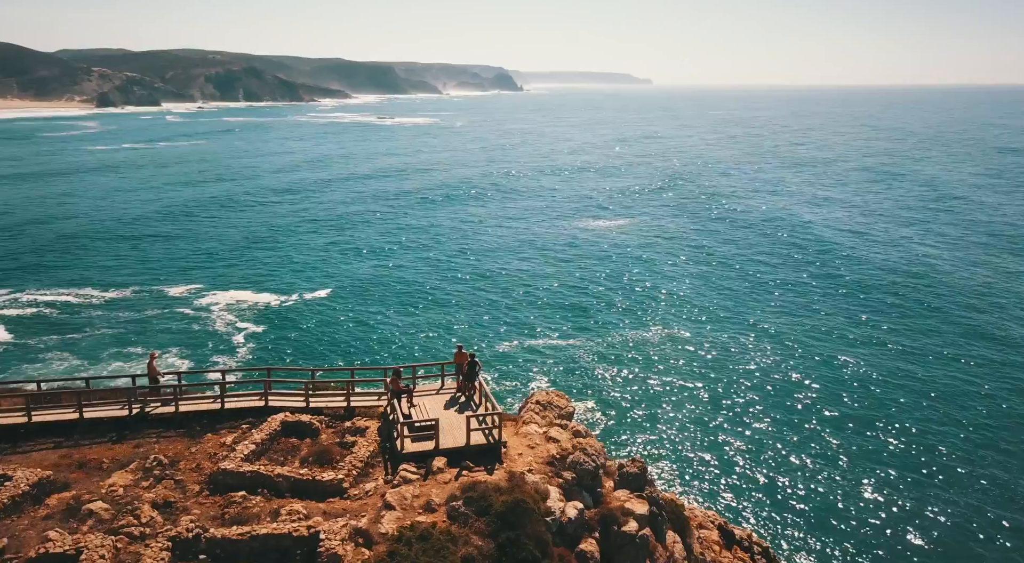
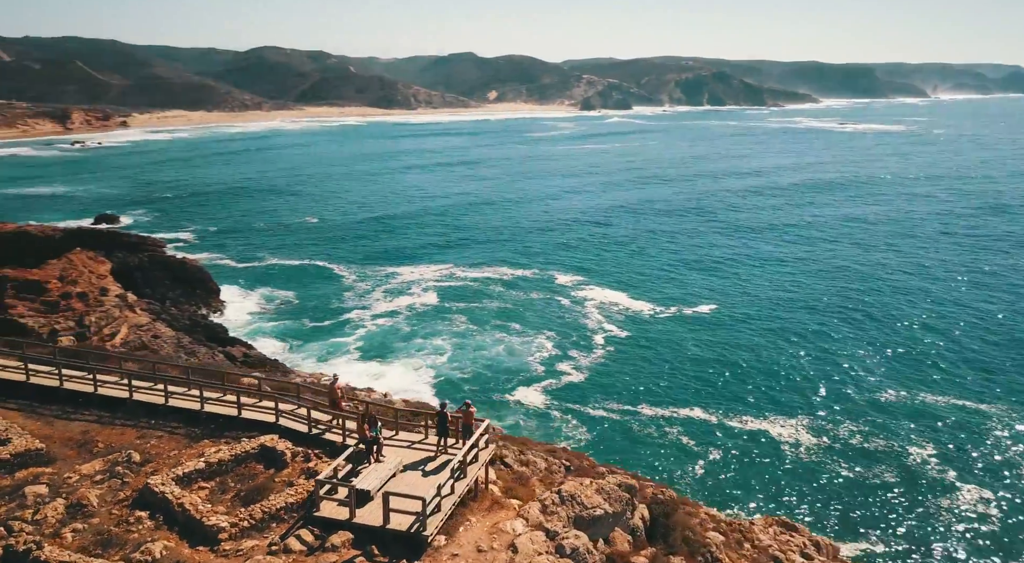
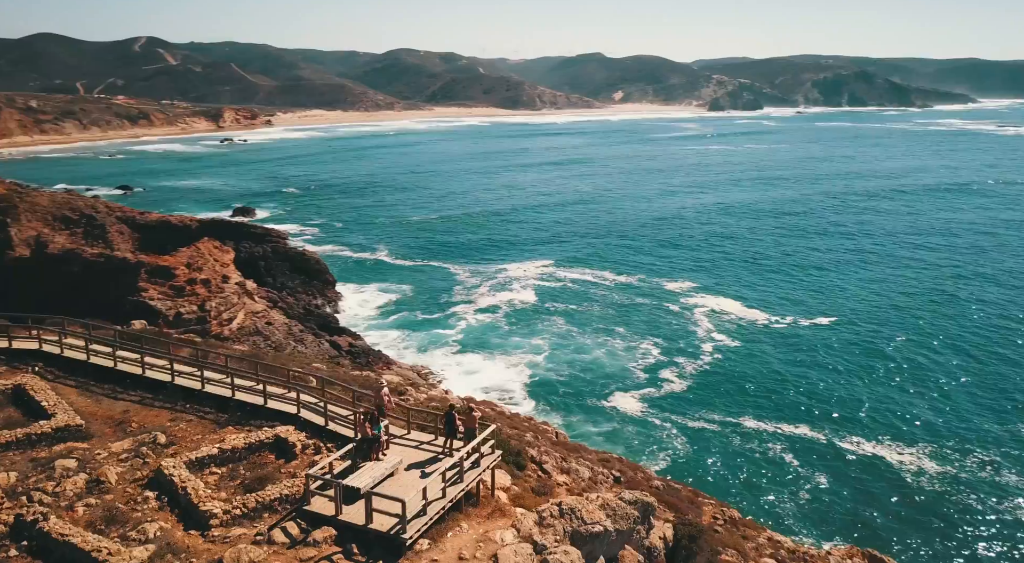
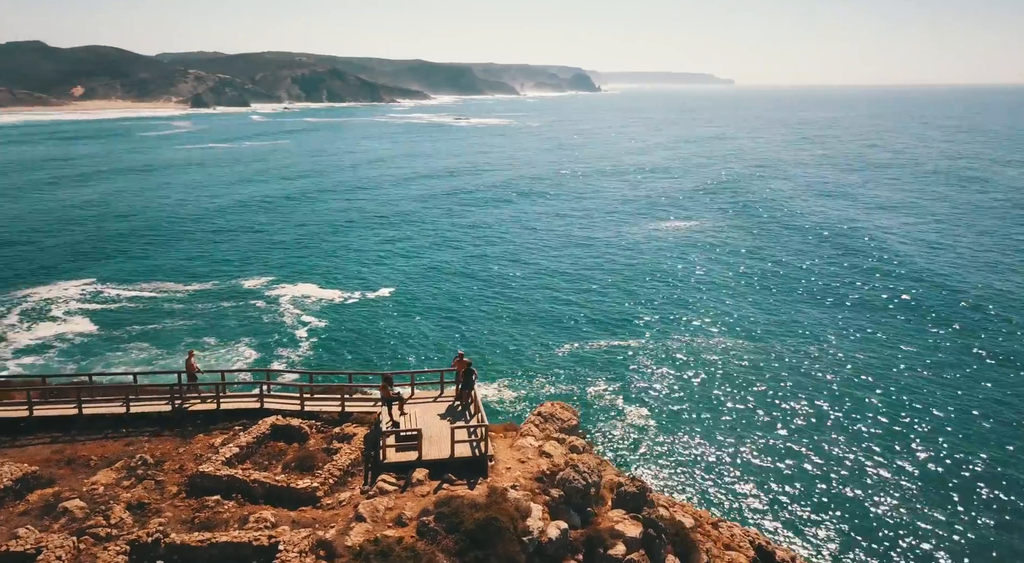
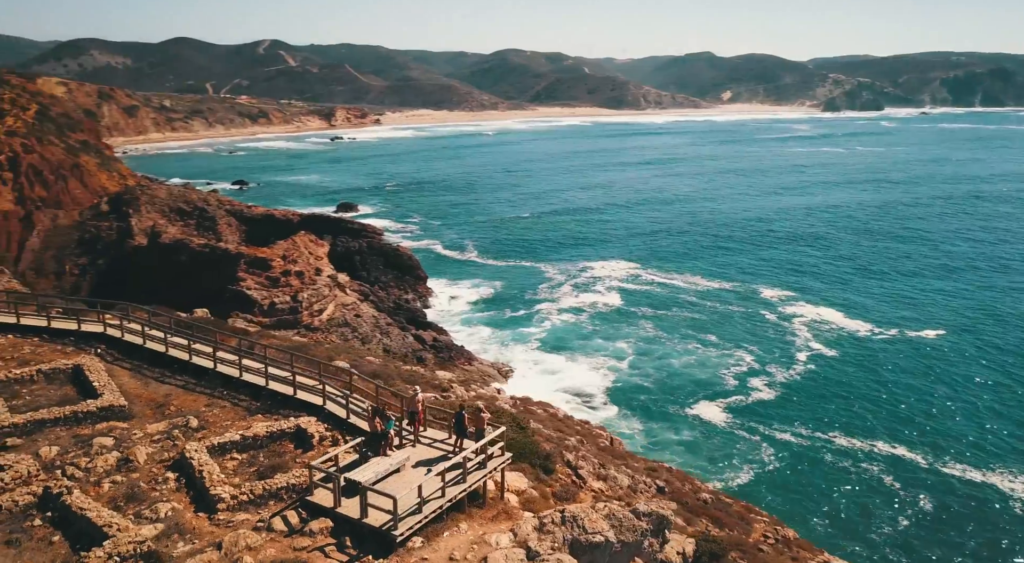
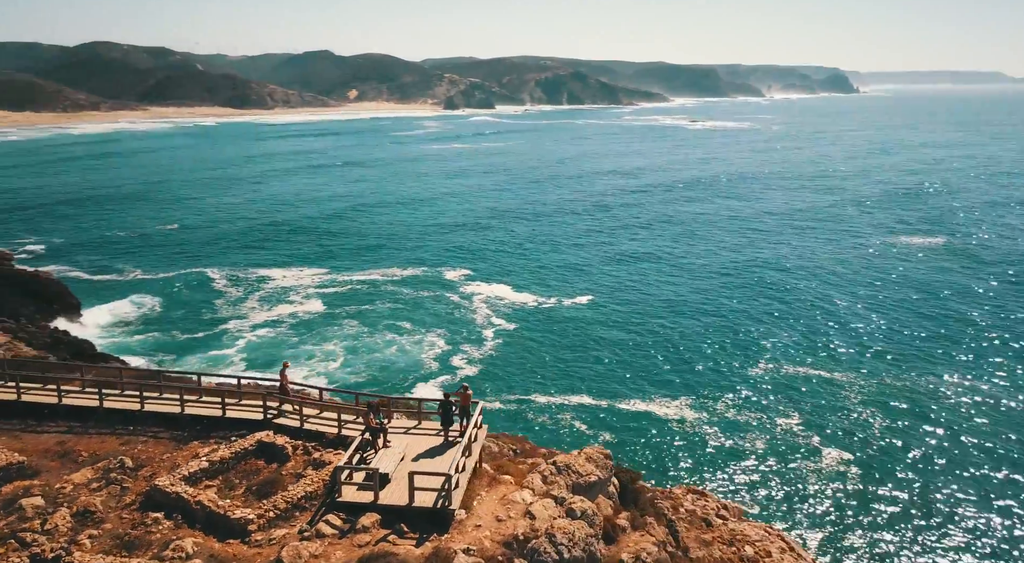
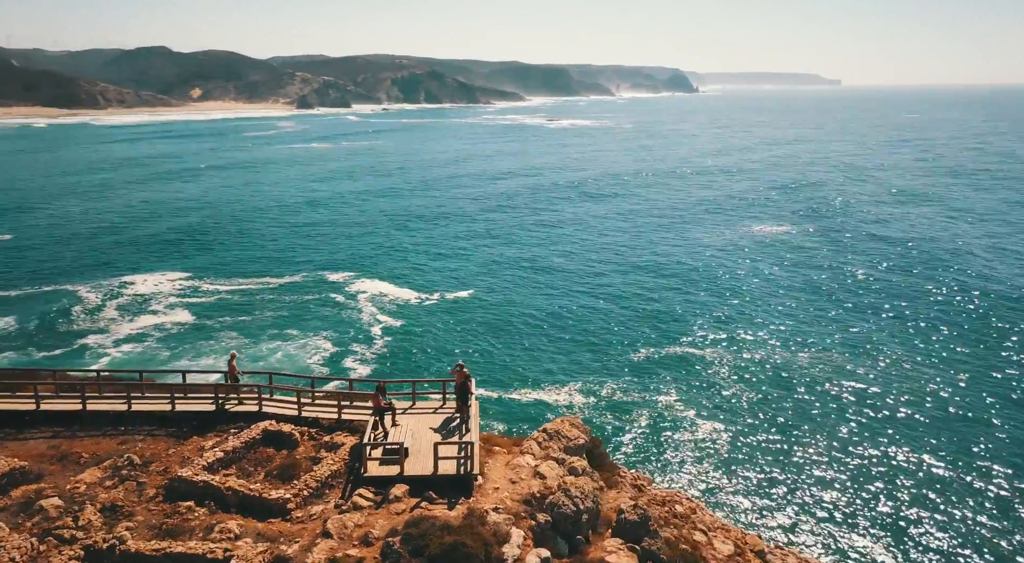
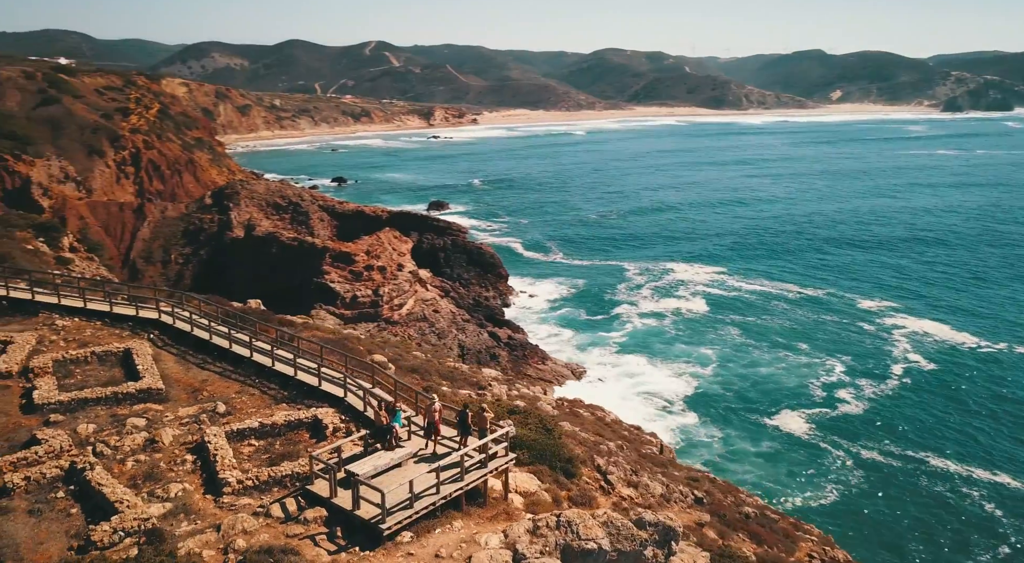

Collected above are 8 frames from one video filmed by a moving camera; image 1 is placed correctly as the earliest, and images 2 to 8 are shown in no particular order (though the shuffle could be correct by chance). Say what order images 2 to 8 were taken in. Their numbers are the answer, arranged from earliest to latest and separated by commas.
4, 7, 6, 2, 3, 5, 8
